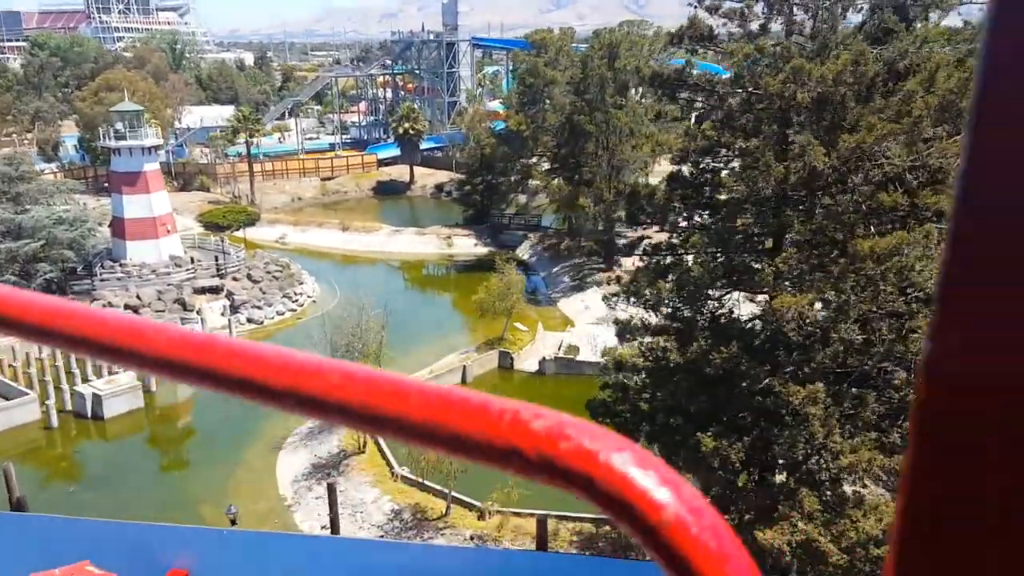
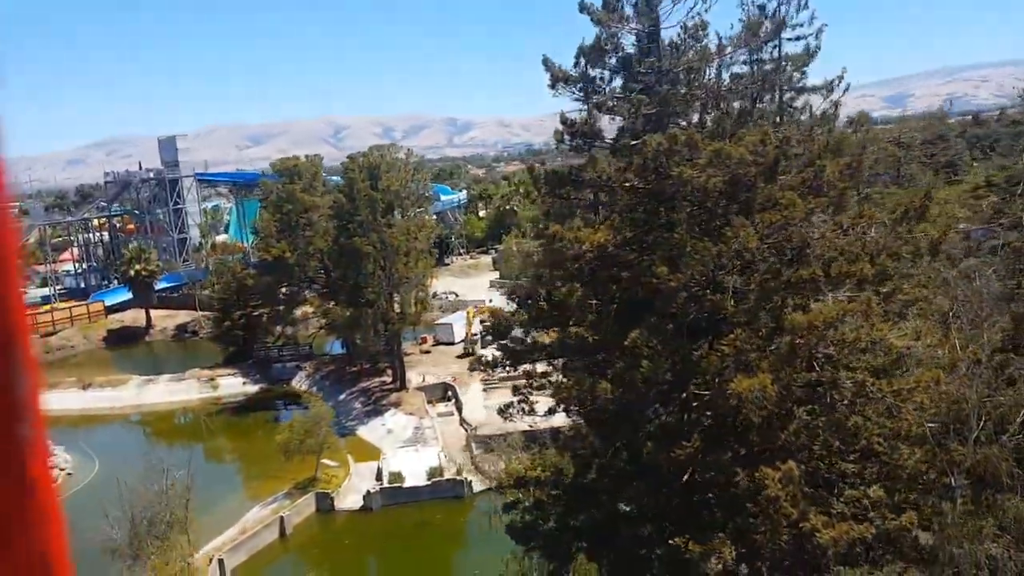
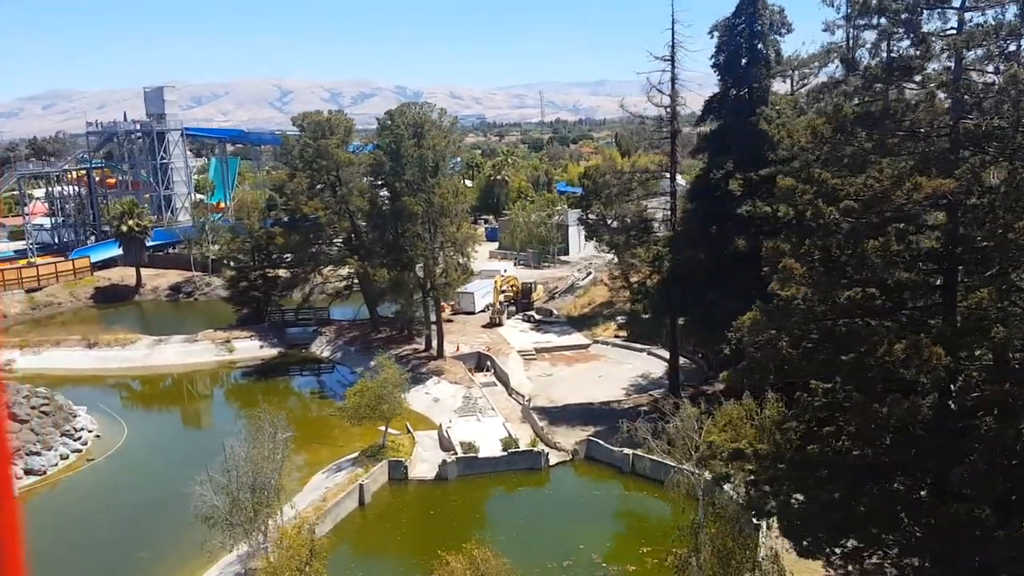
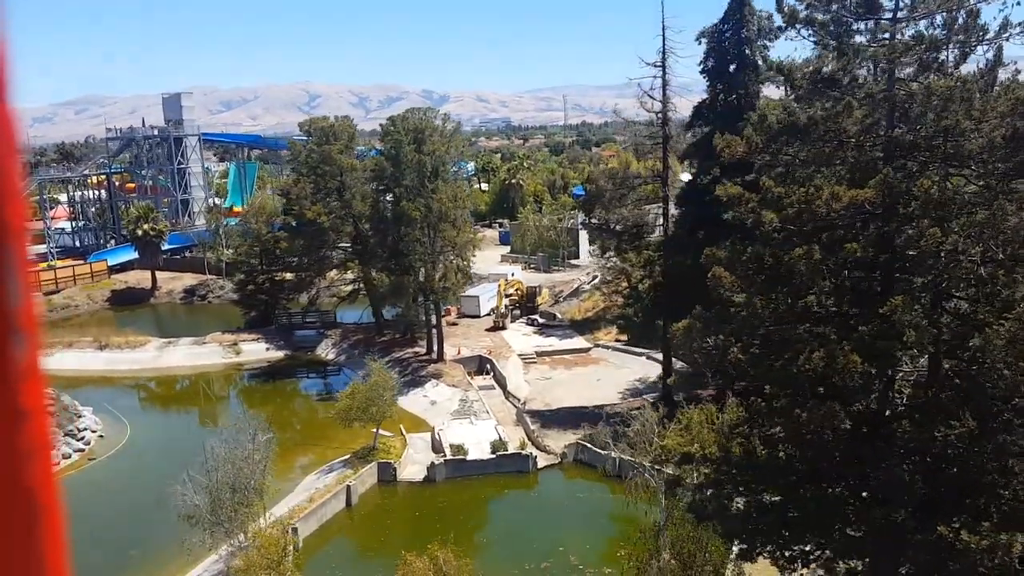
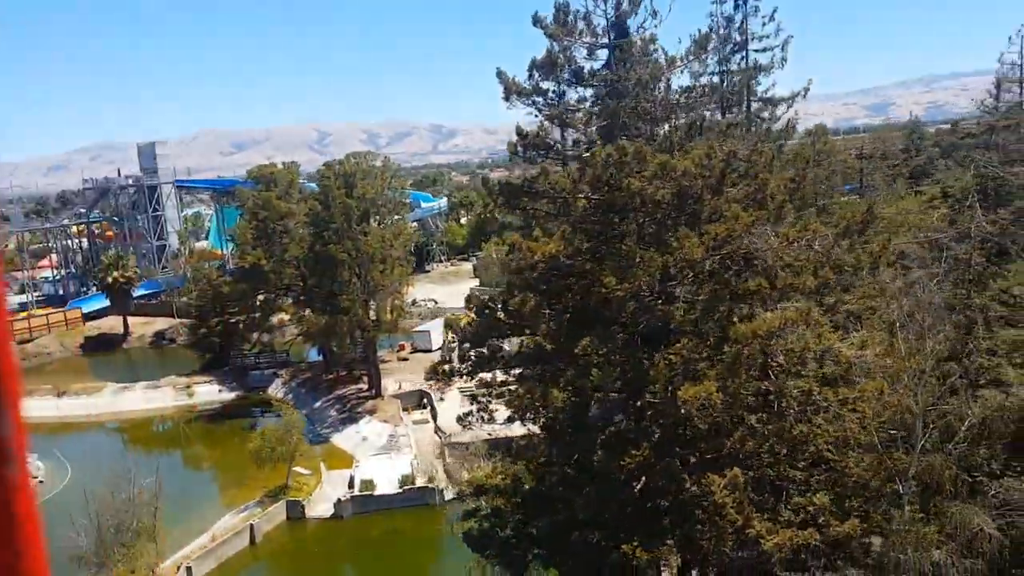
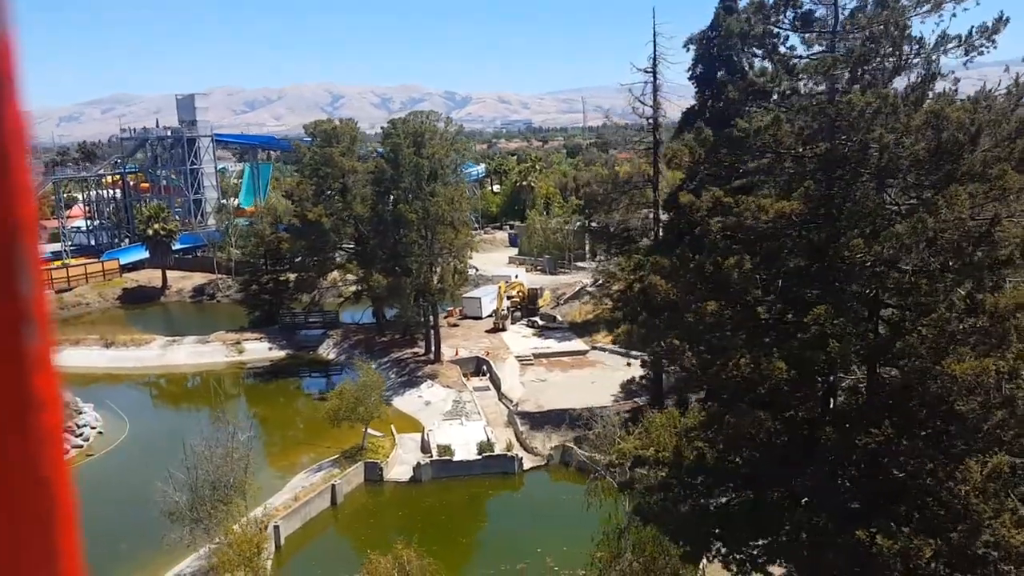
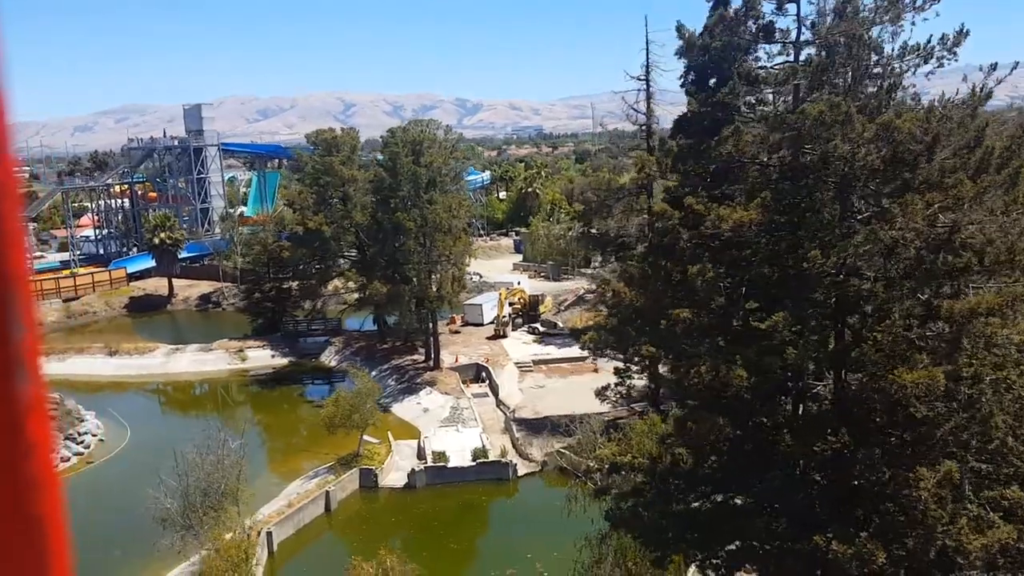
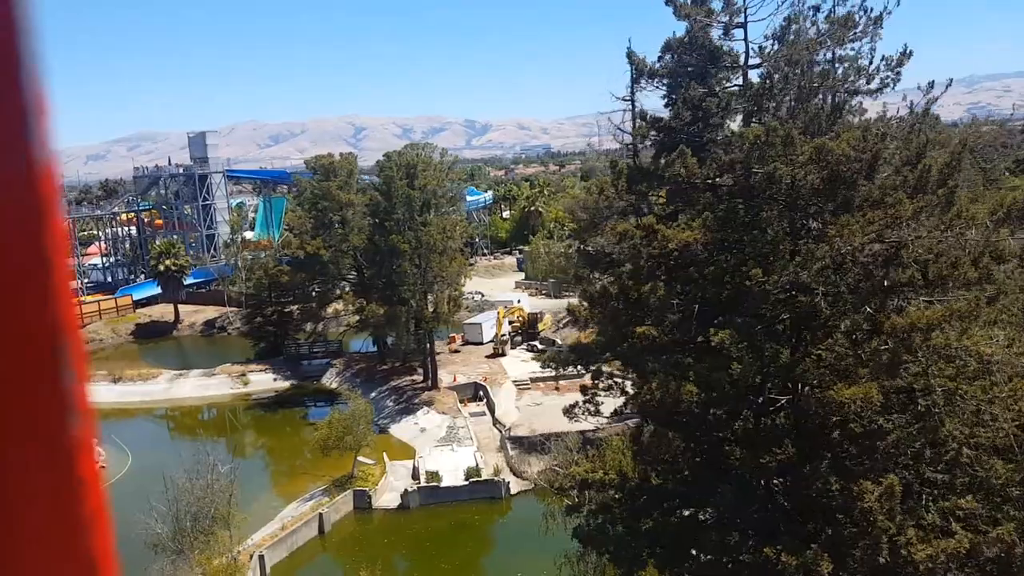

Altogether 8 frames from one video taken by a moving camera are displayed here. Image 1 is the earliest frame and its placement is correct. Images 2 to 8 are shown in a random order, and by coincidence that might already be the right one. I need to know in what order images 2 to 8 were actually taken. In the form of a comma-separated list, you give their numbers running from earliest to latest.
5, 2, 8, 7, 6, 4, 3
